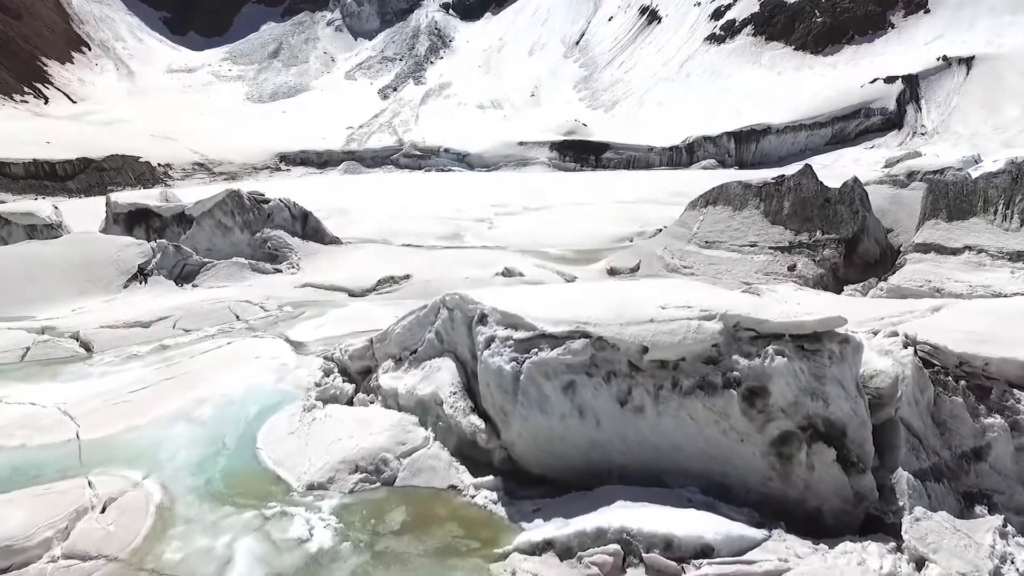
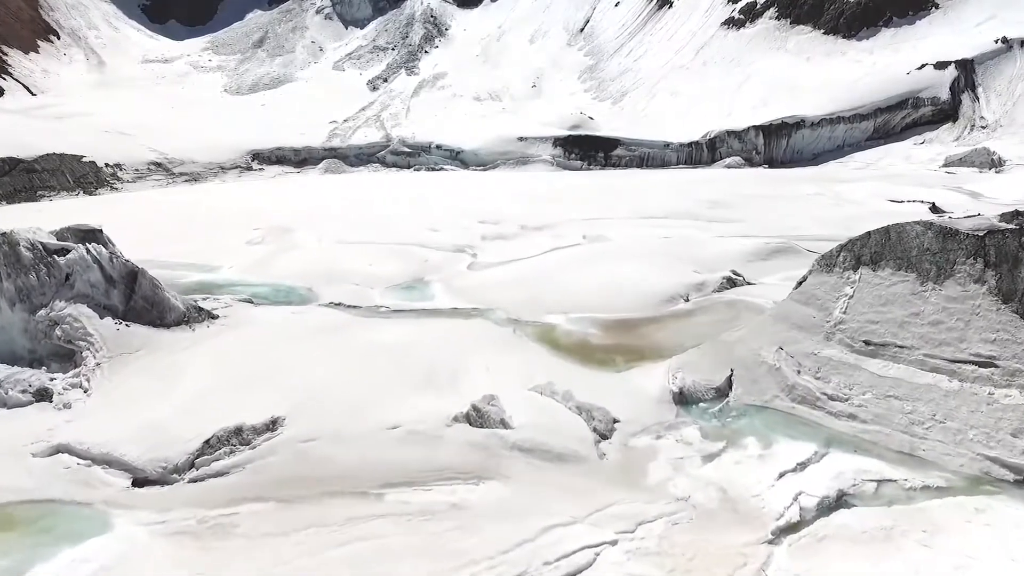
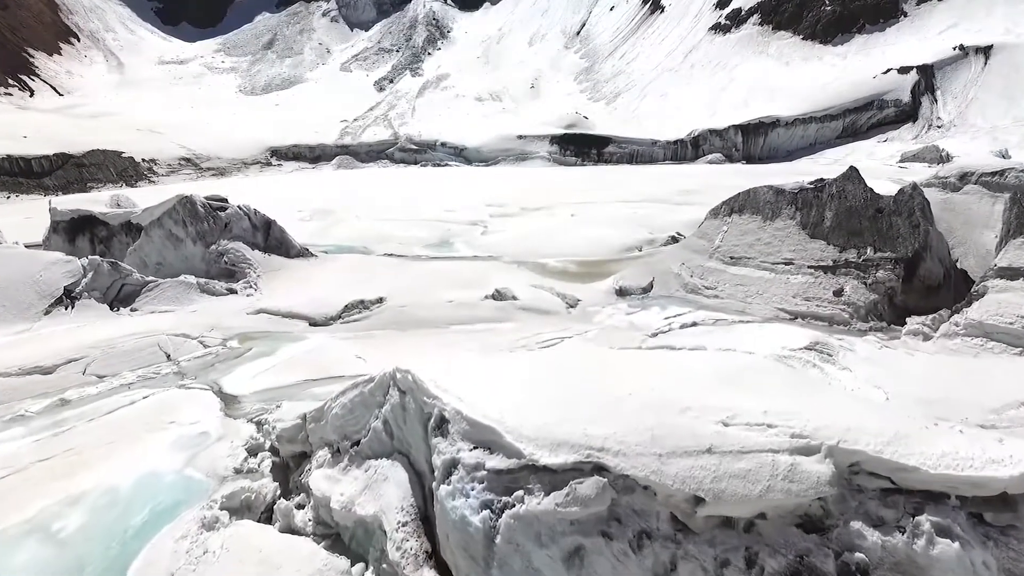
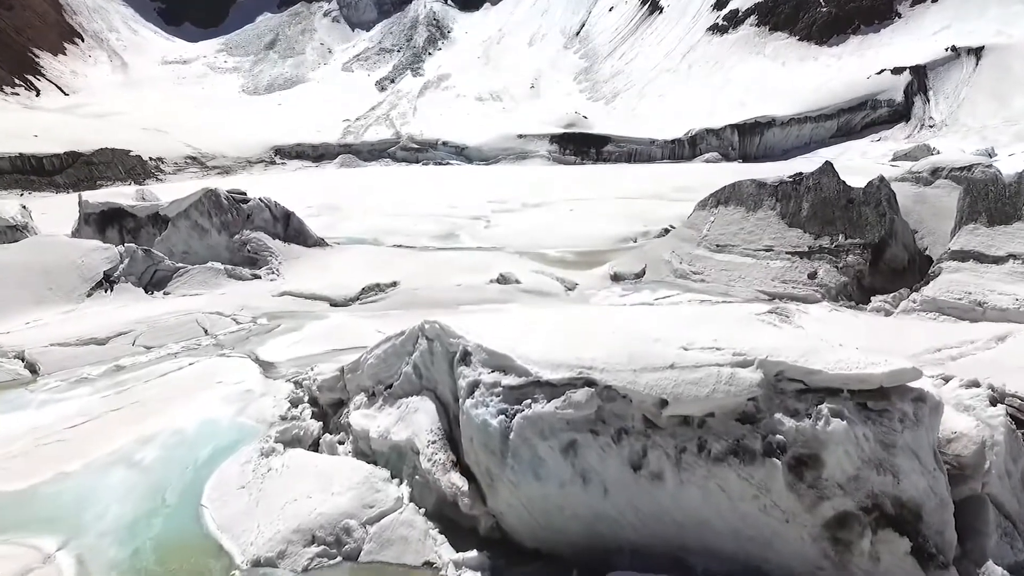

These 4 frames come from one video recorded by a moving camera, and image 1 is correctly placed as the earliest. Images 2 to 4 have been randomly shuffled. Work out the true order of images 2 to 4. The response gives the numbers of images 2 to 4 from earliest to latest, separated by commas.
4, 3, 2
